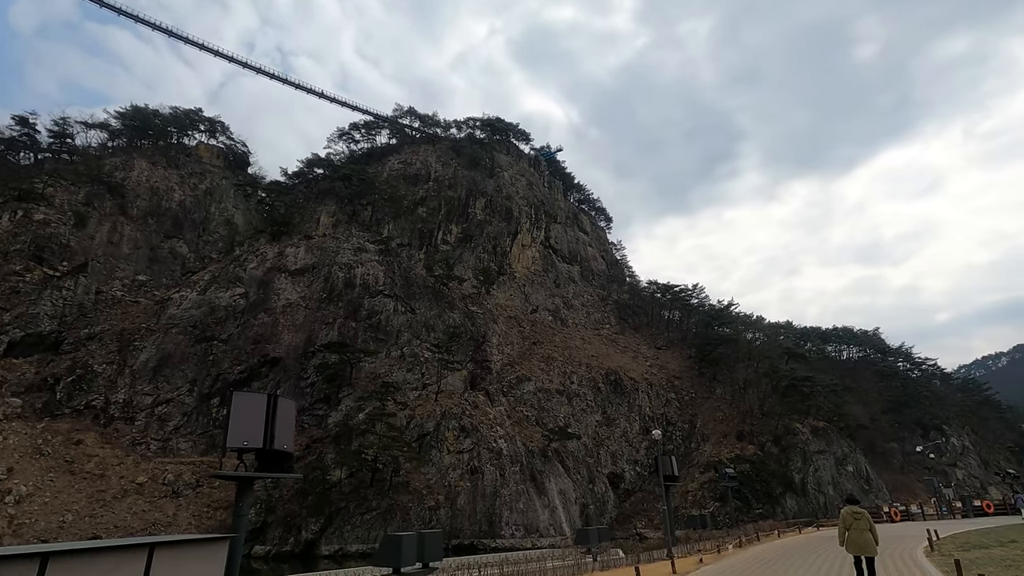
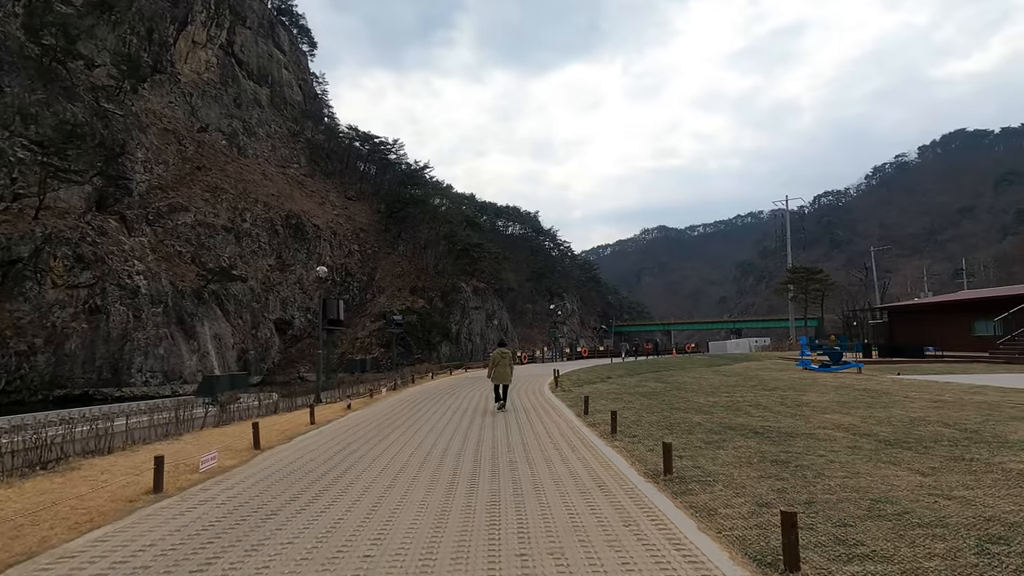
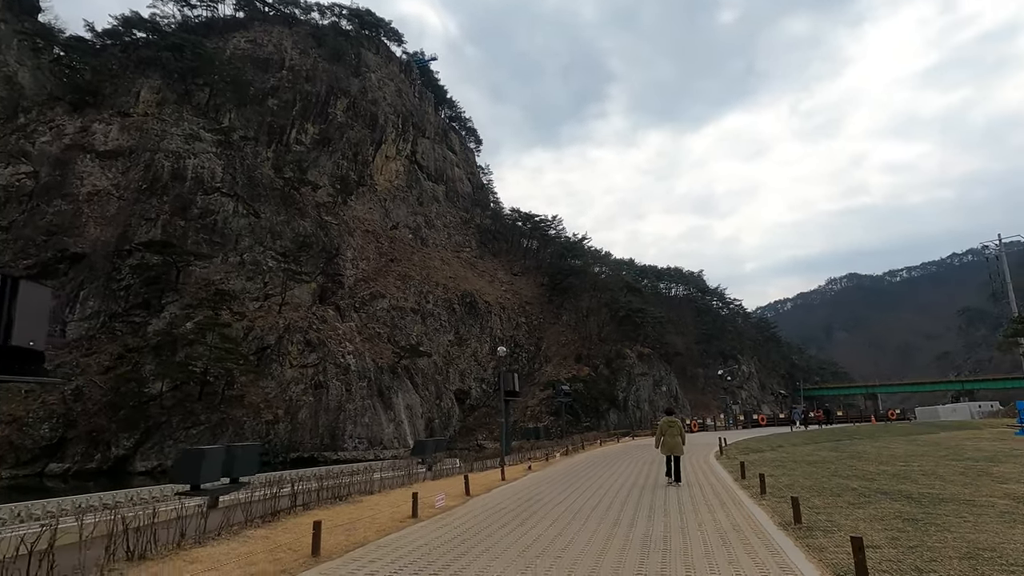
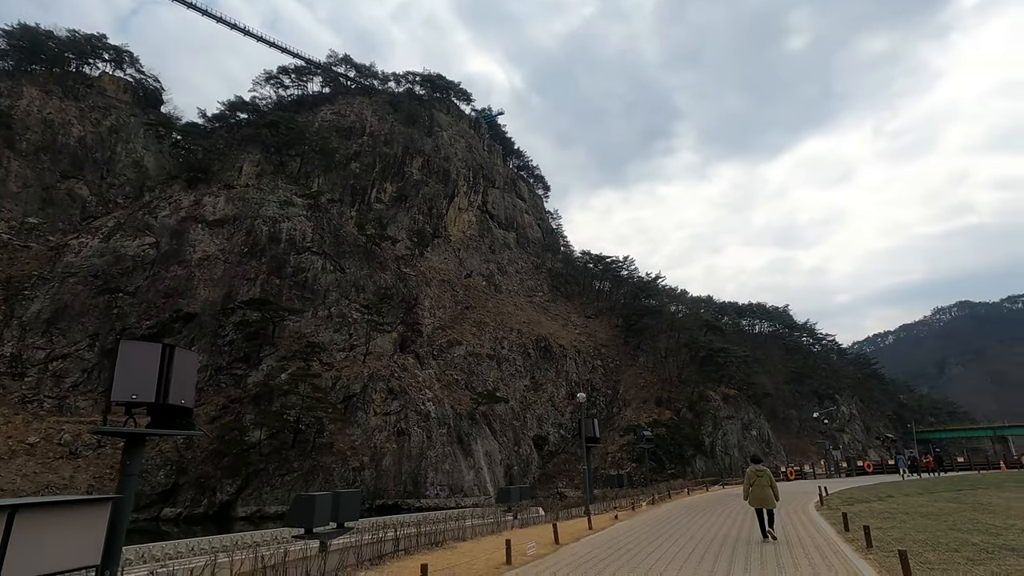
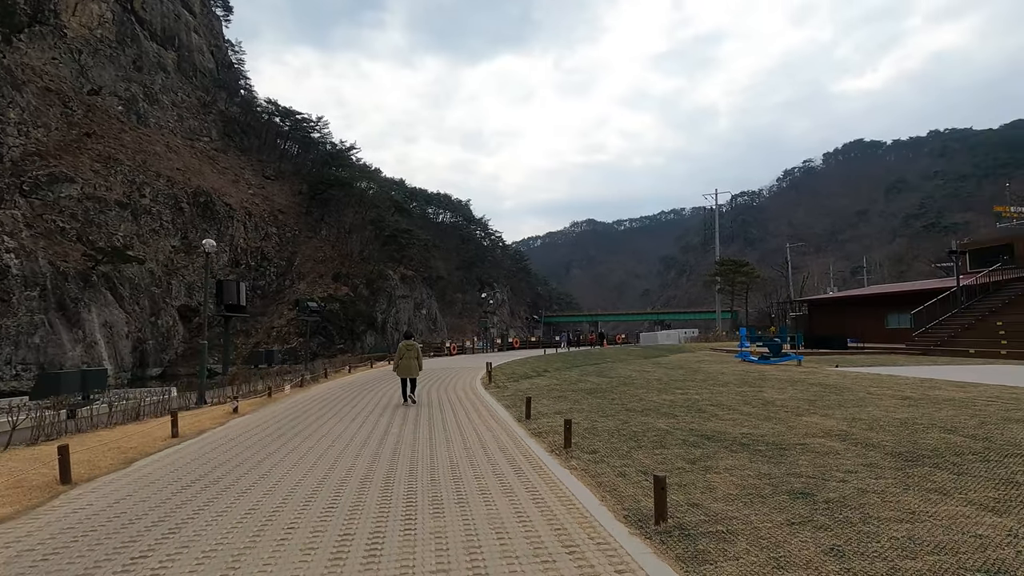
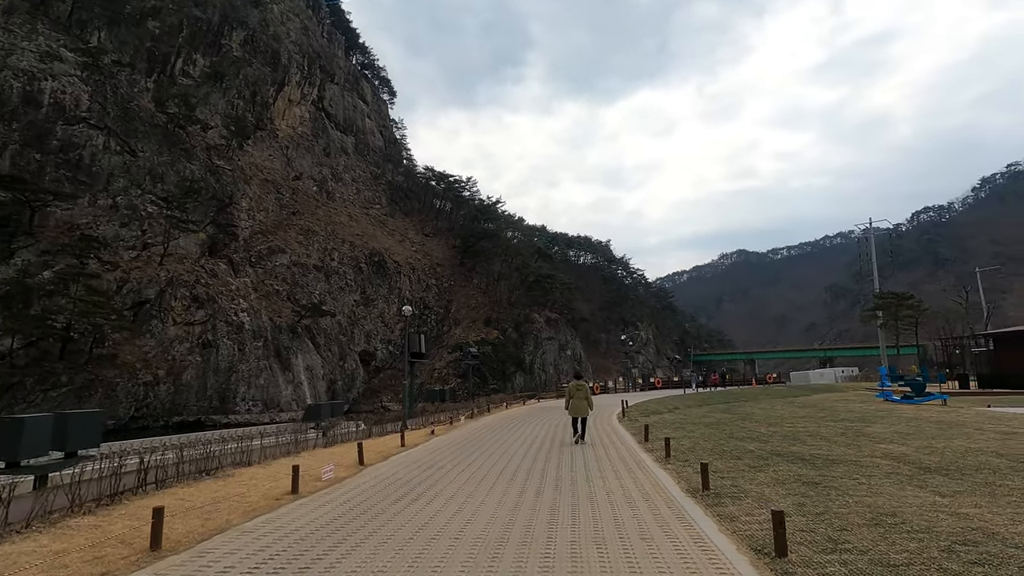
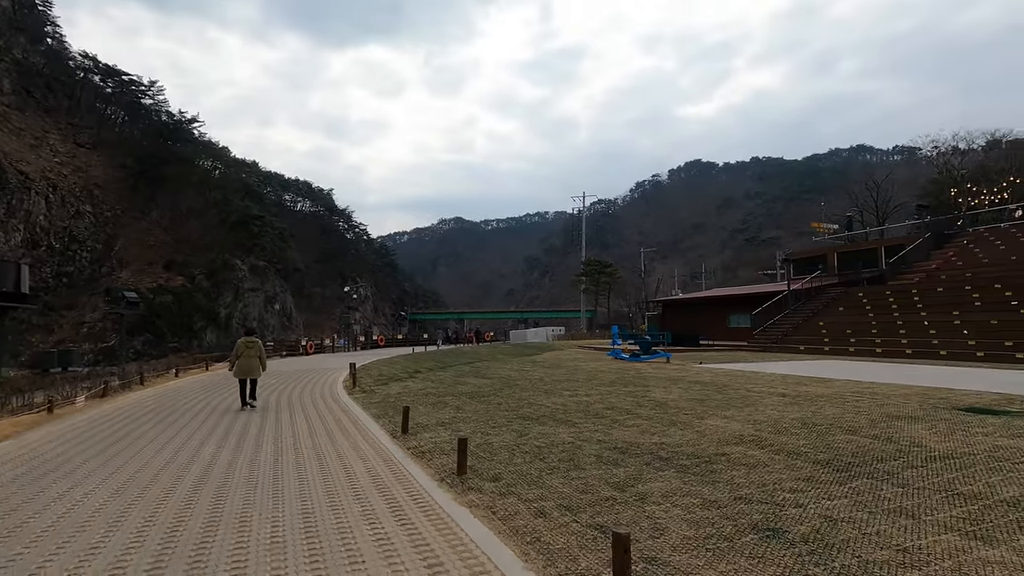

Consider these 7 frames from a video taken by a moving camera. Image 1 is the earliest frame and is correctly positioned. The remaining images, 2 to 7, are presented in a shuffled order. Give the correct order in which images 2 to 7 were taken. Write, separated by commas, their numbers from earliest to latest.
4, 3, 6, 2, 5, 7
